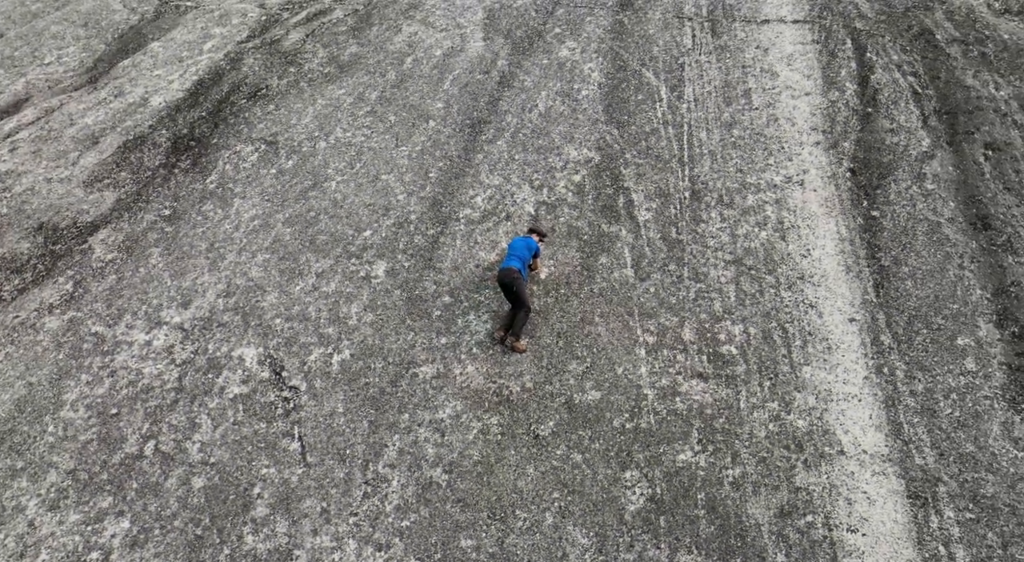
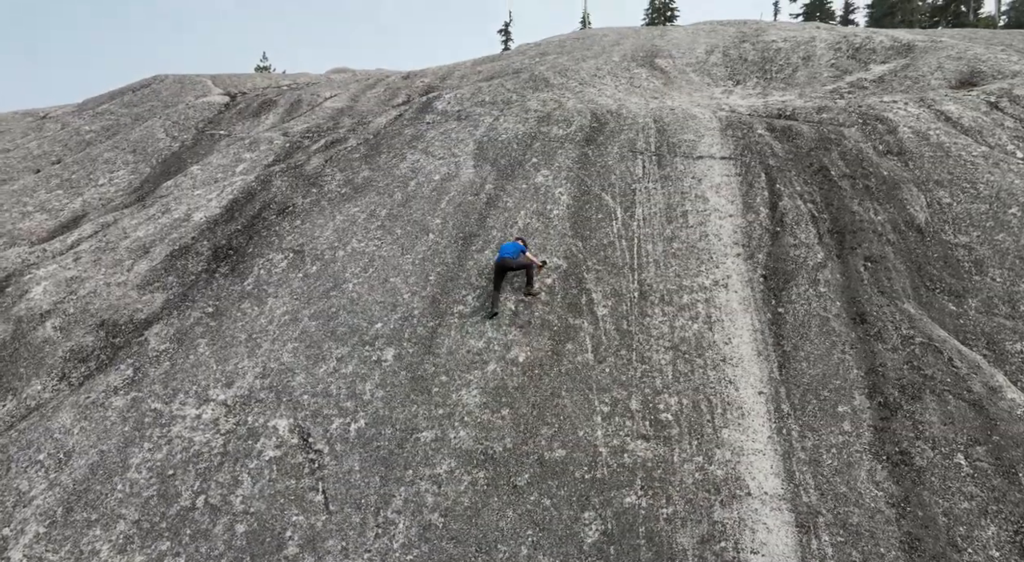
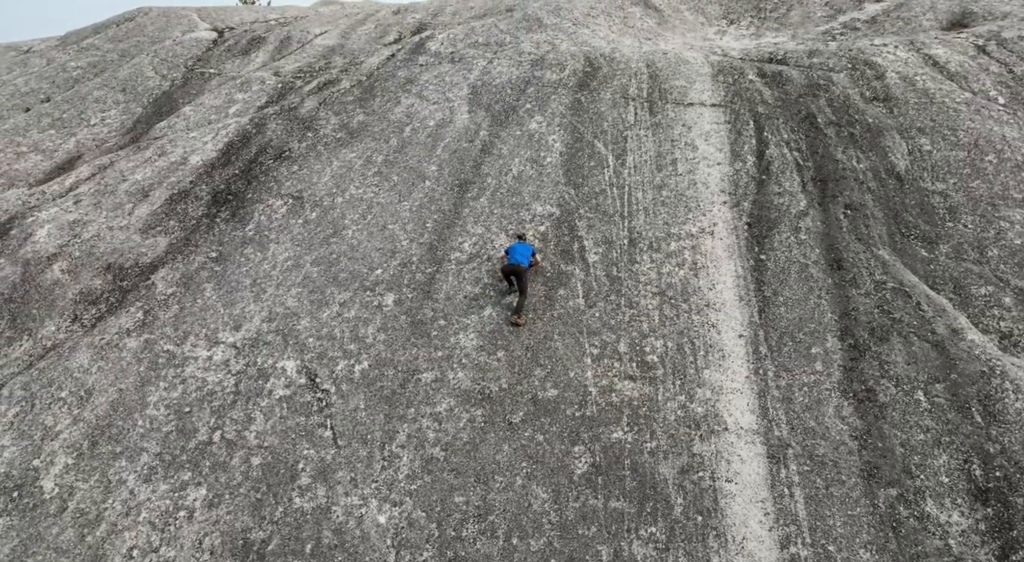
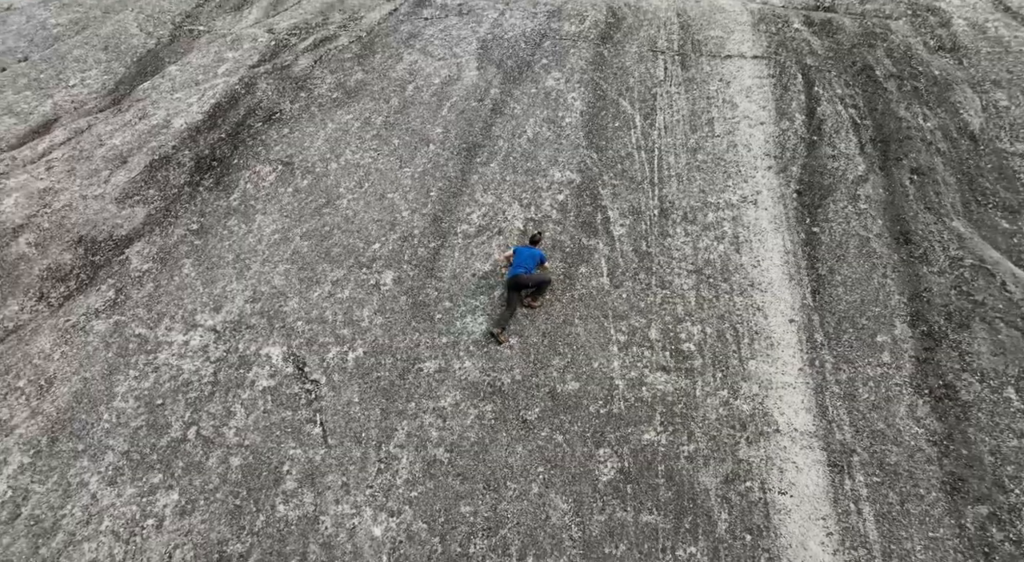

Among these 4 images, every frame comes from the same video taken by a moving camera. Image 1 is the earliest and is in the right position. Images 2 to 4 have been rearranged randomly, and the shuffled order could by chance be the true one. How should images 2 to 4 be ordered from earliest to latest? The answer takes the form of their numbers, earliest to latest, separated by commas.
4, 3, 2
